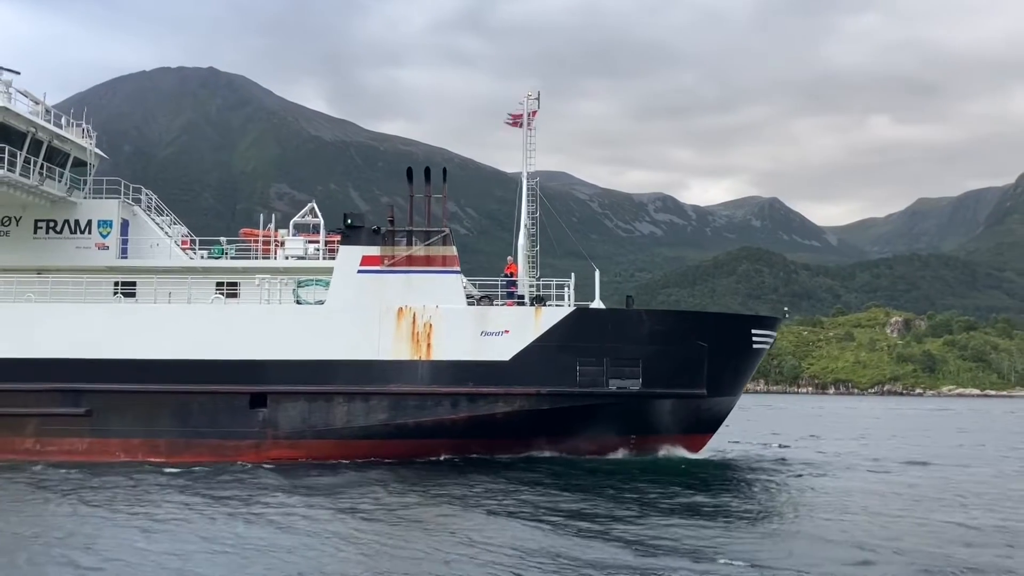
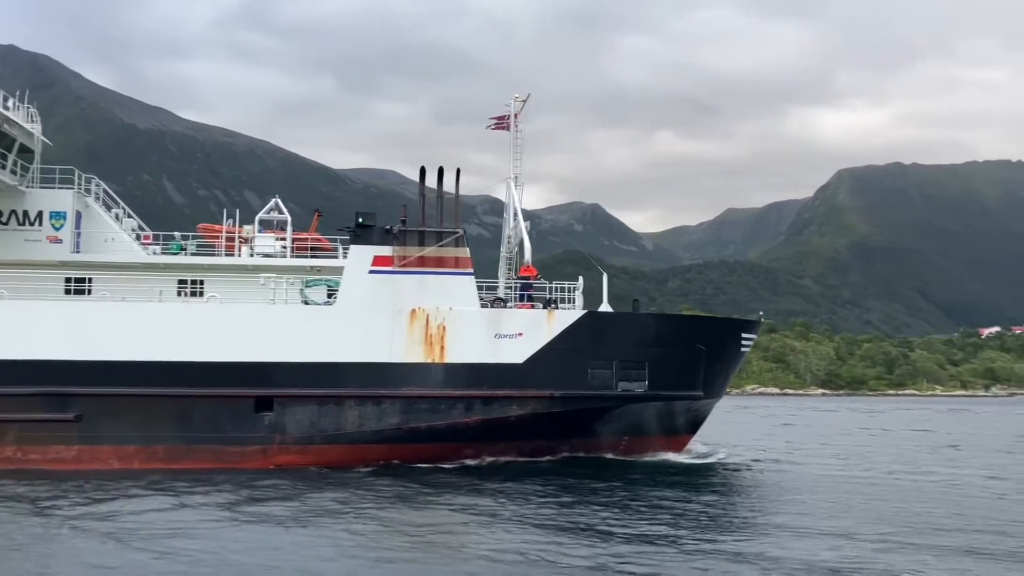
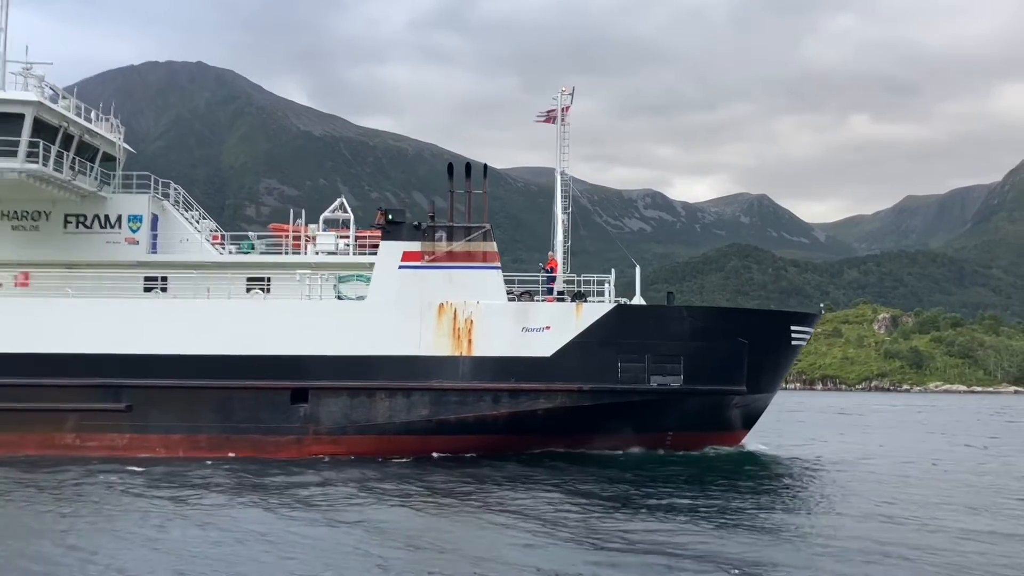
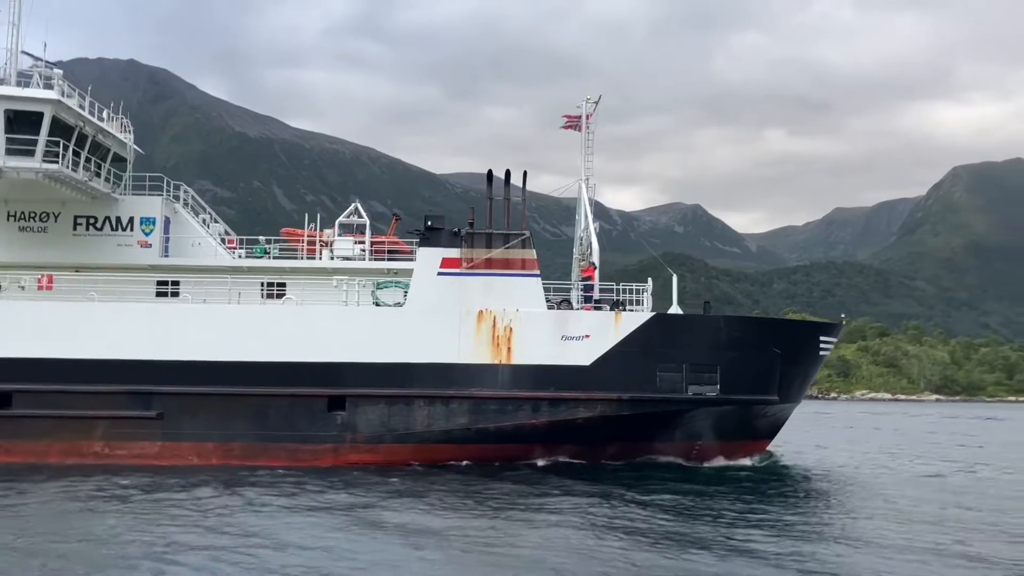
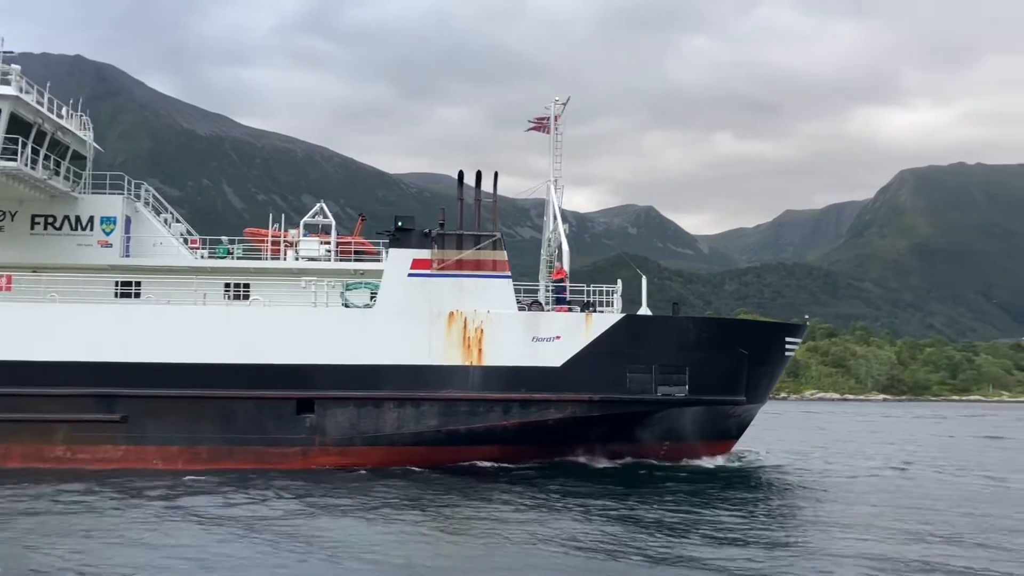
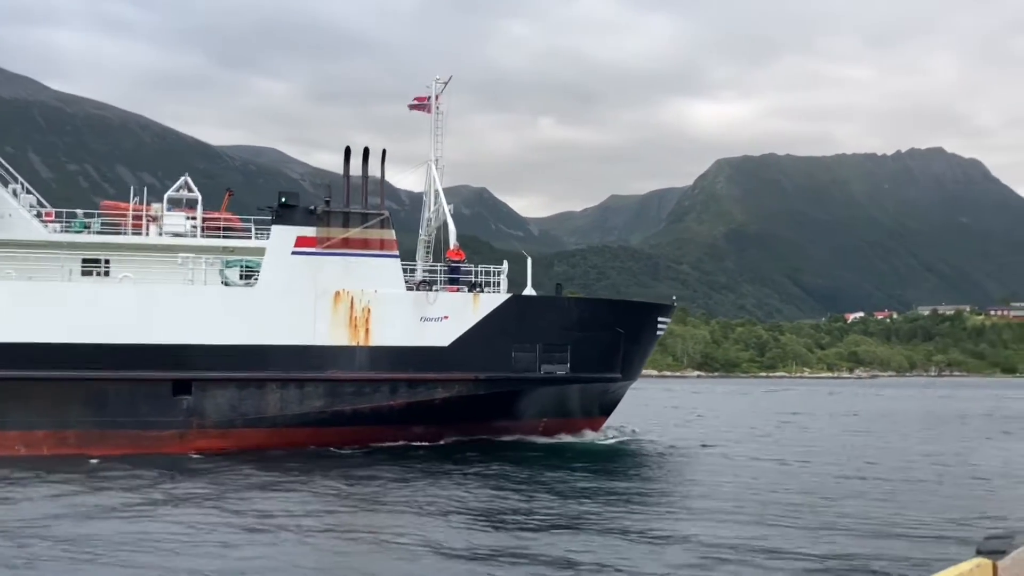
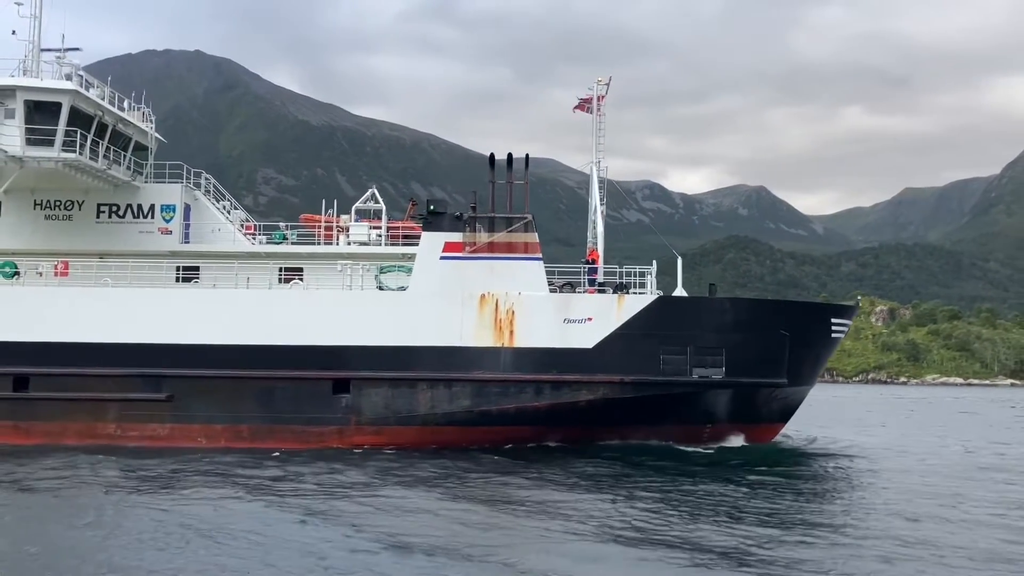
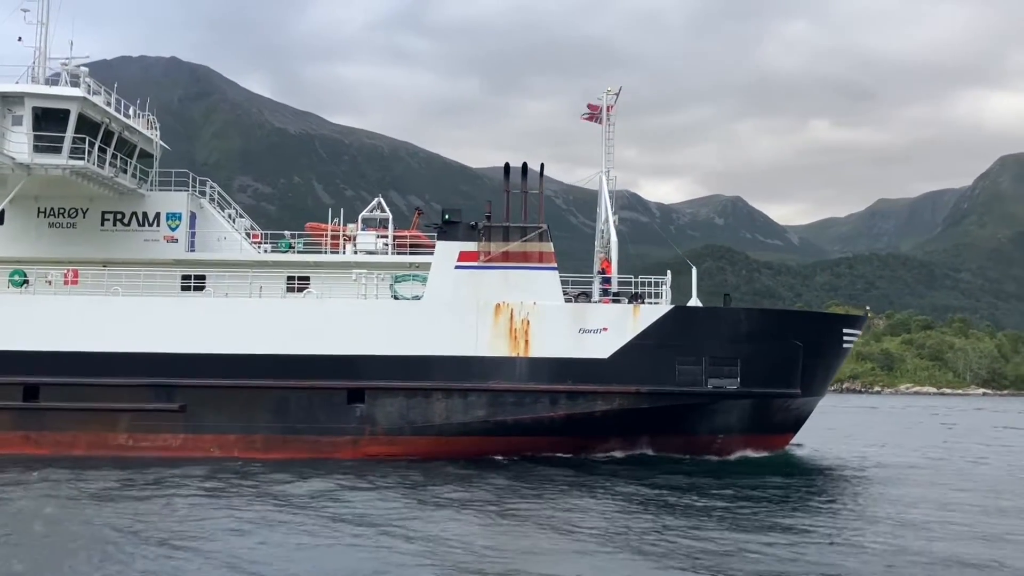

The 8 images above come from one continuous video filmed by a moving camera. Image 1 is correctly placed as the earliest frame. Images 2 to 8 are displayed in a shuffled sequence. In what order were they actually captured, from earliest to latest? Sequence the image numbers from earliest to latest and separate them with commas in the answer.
3, 7, 8, 4, 5, 2, 6
